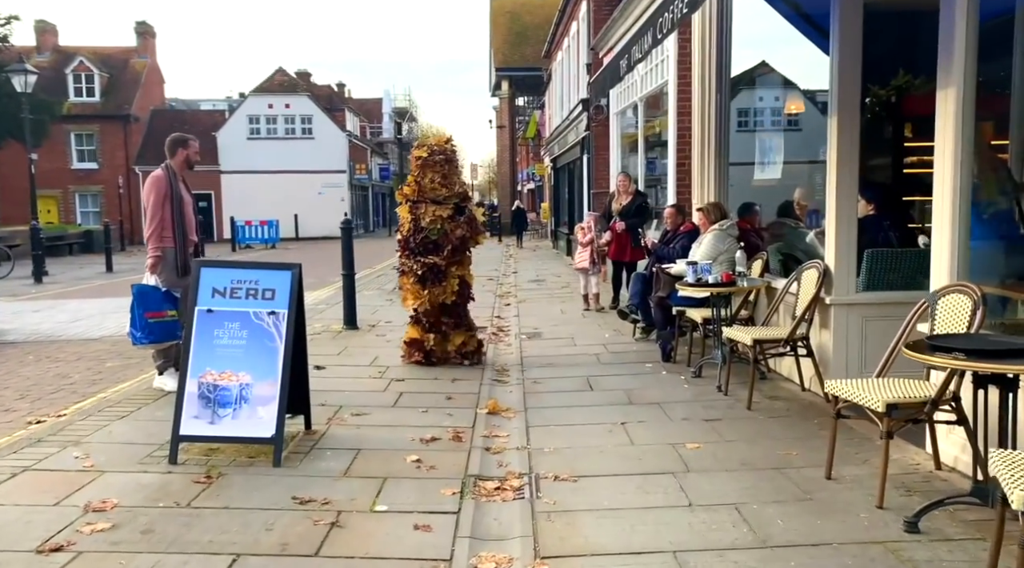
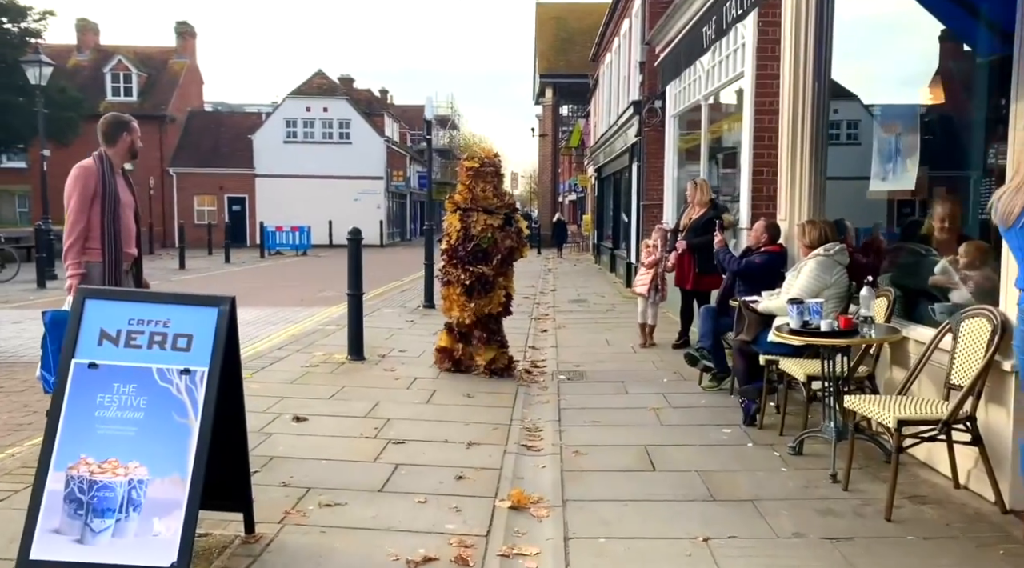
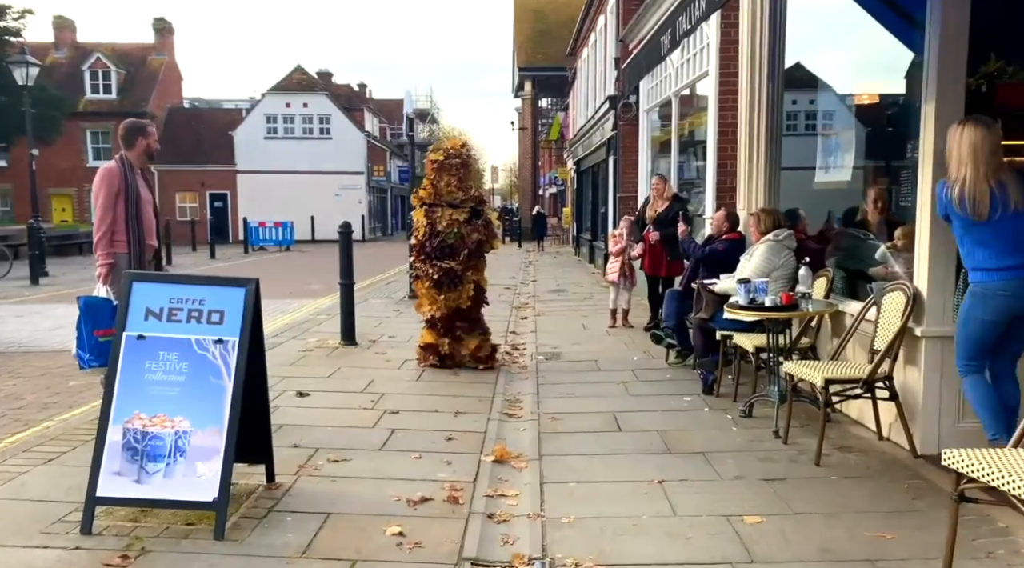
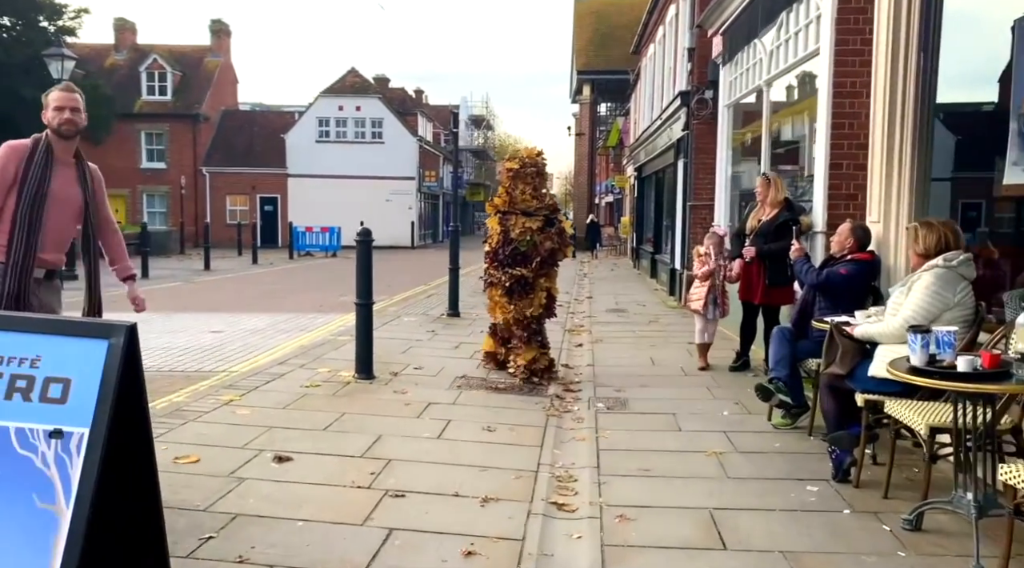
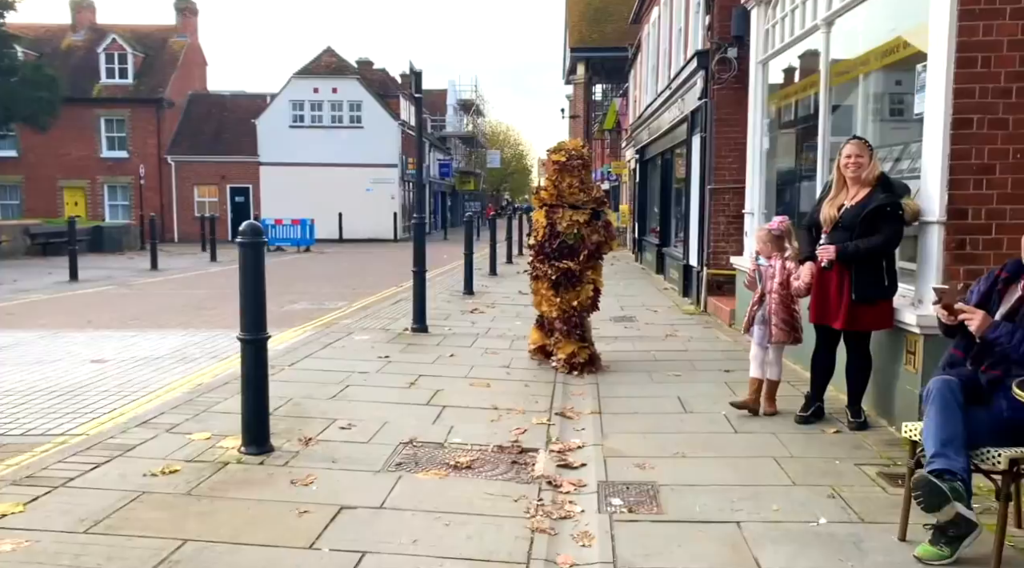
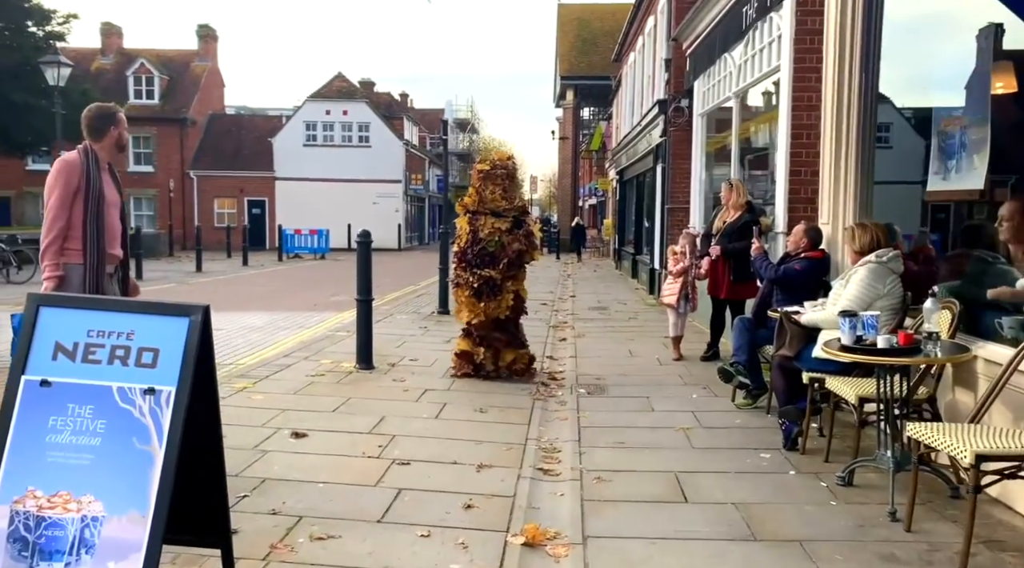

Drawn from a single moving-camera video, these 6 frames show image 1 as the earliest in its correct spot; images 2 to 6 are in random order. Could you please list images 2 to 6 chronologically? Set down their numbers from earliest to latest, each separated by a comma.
3, 2, 6, 4, 5
